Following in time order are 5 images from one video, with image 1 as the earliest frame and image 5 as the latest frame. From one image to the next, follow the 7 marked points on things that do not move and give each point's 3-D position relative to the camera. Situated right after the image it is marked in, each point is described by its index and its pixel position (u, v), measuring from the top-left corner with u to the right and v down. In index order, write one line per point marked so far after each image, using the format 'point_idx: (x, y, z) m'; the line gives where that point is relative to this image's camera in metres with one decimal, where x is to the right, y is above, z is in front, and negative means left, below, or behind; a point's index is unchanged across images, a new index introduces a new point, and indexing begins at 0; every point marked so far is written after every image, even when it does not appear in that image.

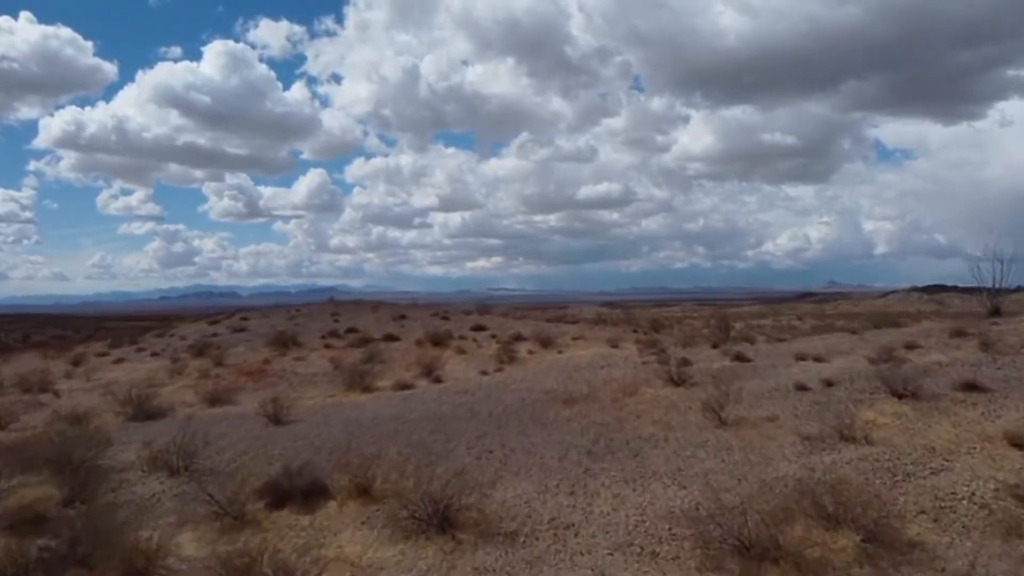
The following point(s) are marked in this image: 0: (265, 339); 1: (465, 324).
0: (-5.4, -1.1, +14.6) m
1: (-1.1, -0.9, +16.0) m
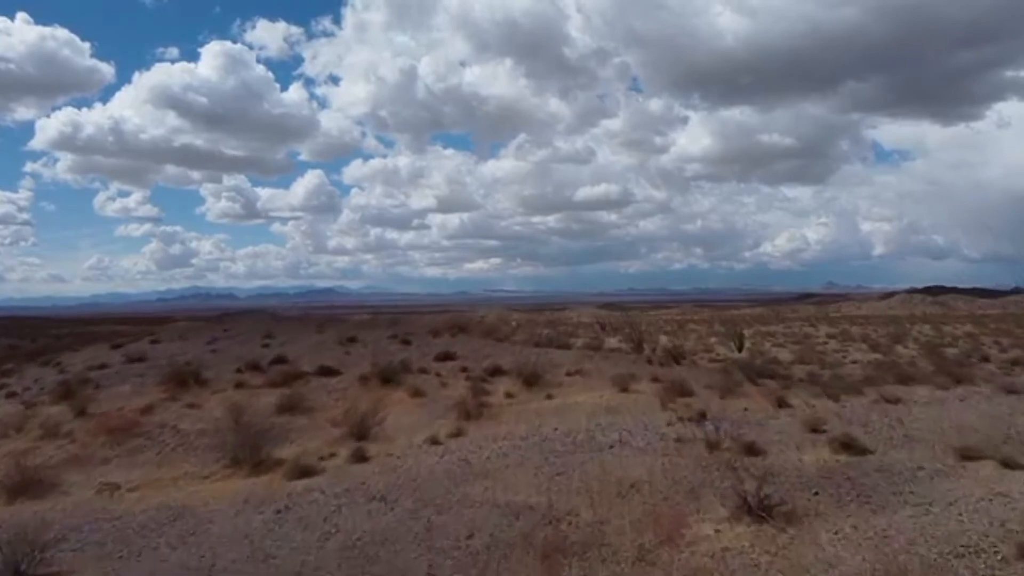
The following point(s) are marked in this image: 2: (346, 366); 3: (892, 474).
0: (-5.8, -1.4, +11.1) m
1: (-1.5, -1.2, +12.5) m
2: (-2.8, -1.3, +11.5) m
3: (+2.5, -1.2, +4.4) m
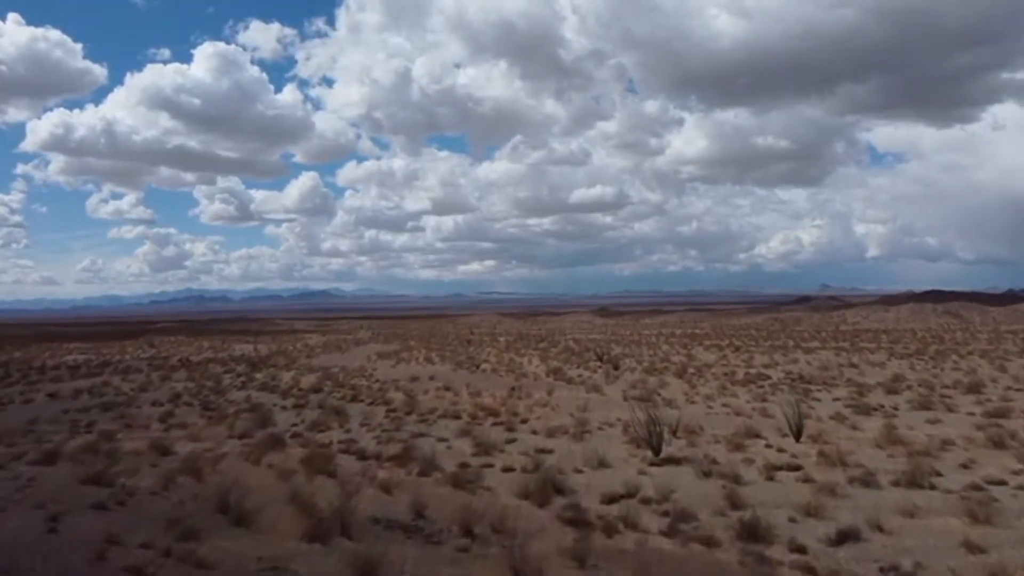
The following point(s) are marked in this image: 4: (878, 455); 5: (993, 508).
0: (-6.8, -3.5, +1.8) m
1: (-2.6, -3.2, +3.2) m
2: (-3.8, -3.4, +2.2) m
3: (+1.6, -3.2, -4.8) m
4: (+10.9, -4.9, +20.0) m
5: (+10.7, -4.8, +15.0) m
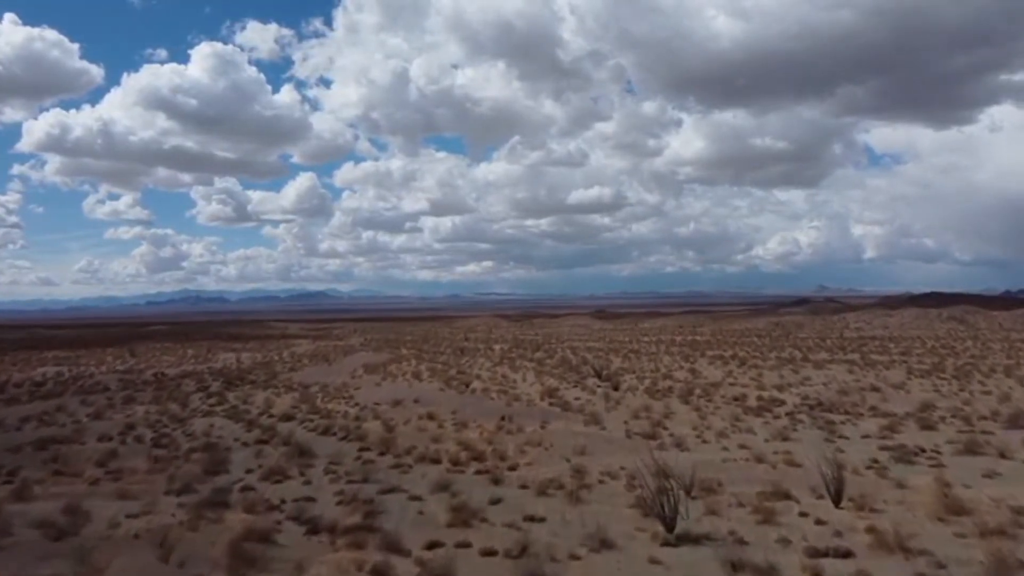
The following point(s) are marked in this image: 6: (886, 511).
0: (-7.2, -4.4, -2.0) m
1: (-3.0, -4.2, -0.5) m
2: (-4.2, -4.3, -1.5) m
3: (+1.2, -4.2, -8.5) m
4: (+10.4, -5.9, +16.3) m
5: (+10.3, -5.8, +11.3) m
6: (+10.1, -5.9, +18.2) m
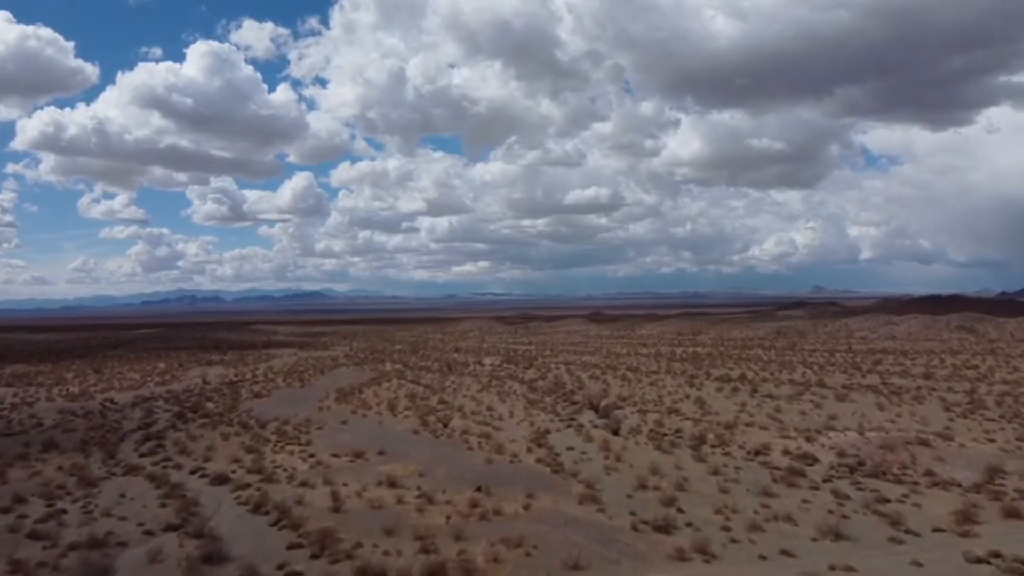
0: (-7.9, -6.1, -8.5) m
1: (-3.7, -5.9, -7.1) m
2: (-5.0, -6.0, -8.1) m
3: (+0.5, -5.9, -15.0) m
4: (+9.6, -7.6, +9.8) m
5: (+9.4, -7.6, +4.8) m
6: (+9.3, -7.7, +11.7) m
